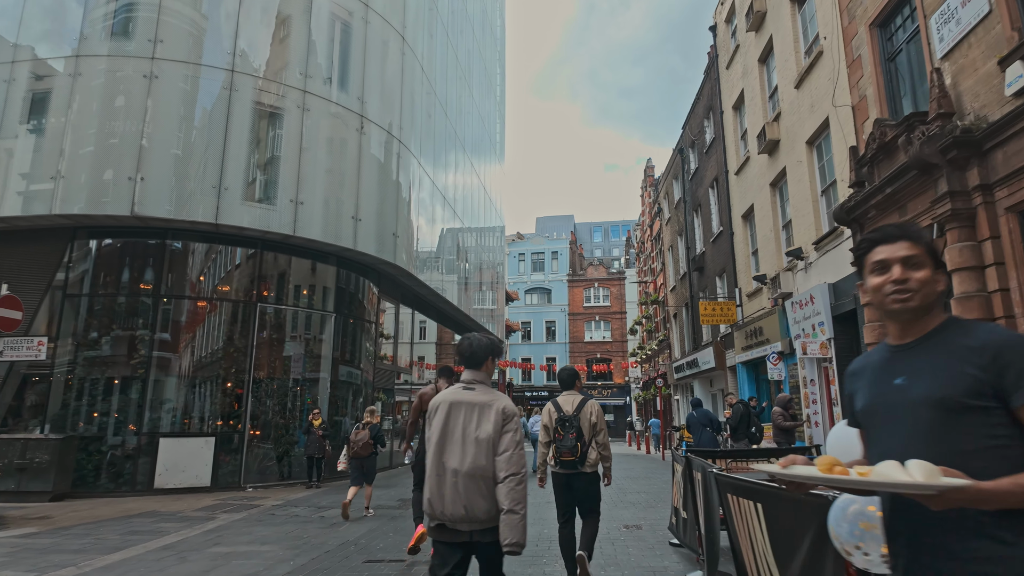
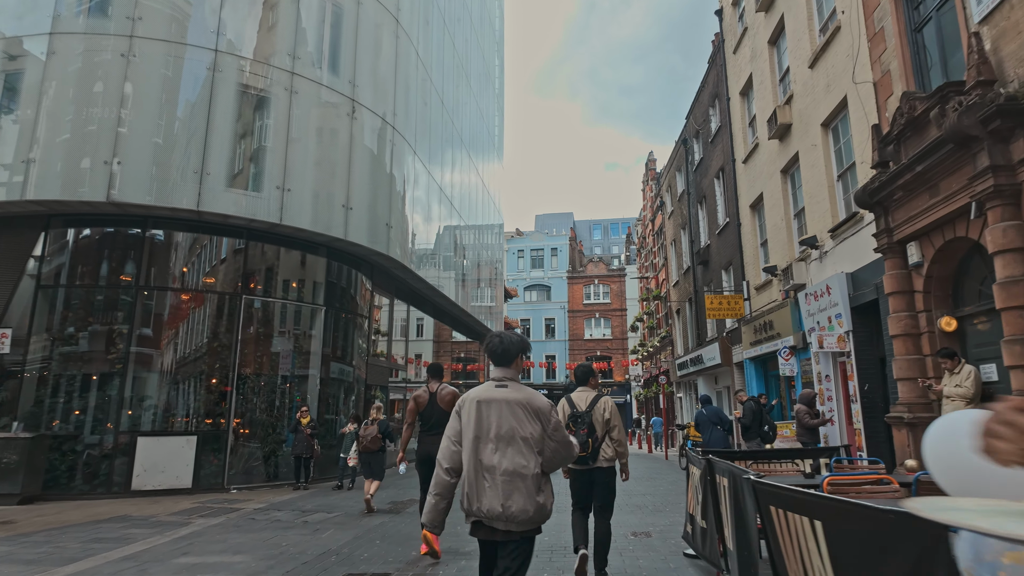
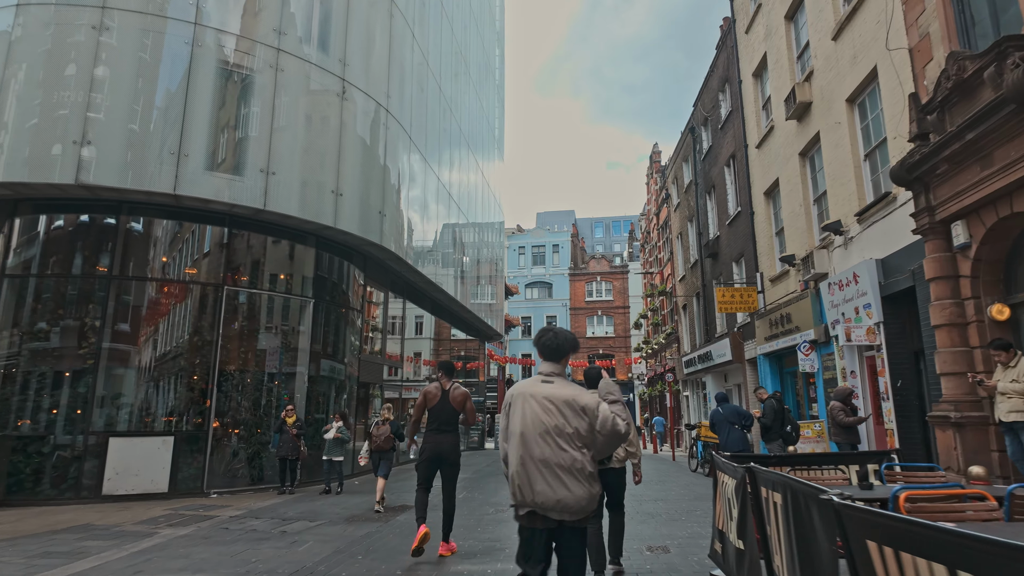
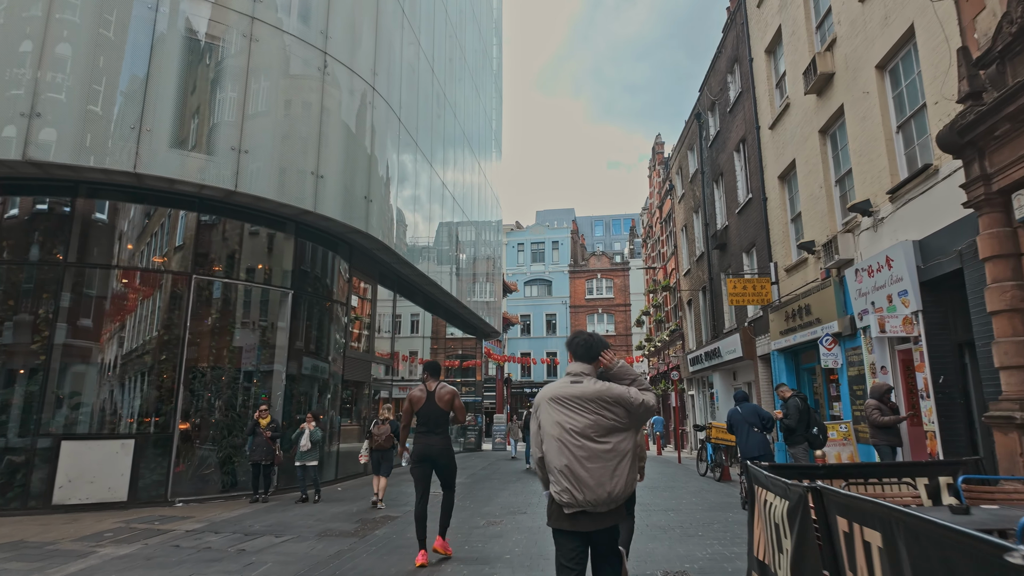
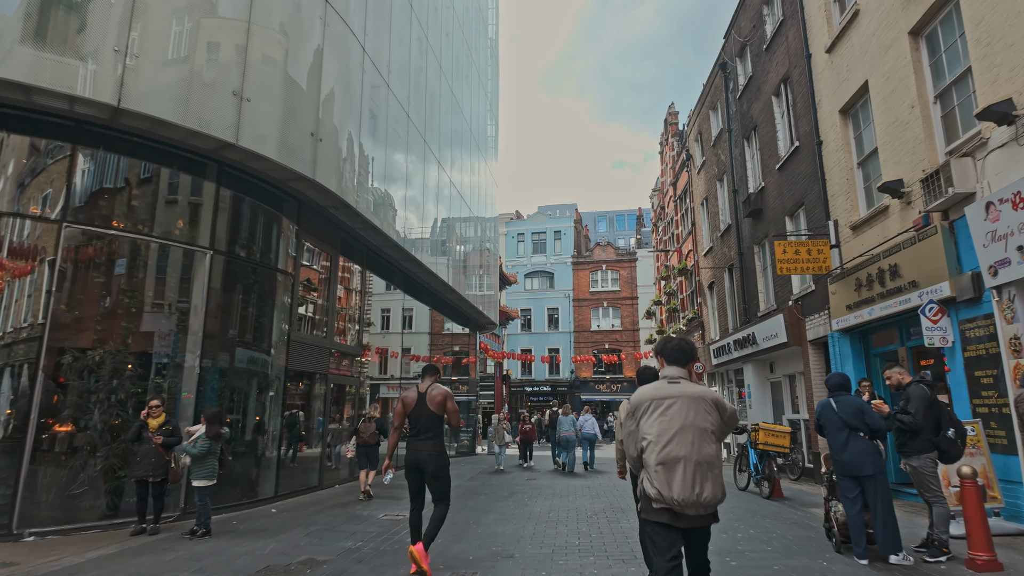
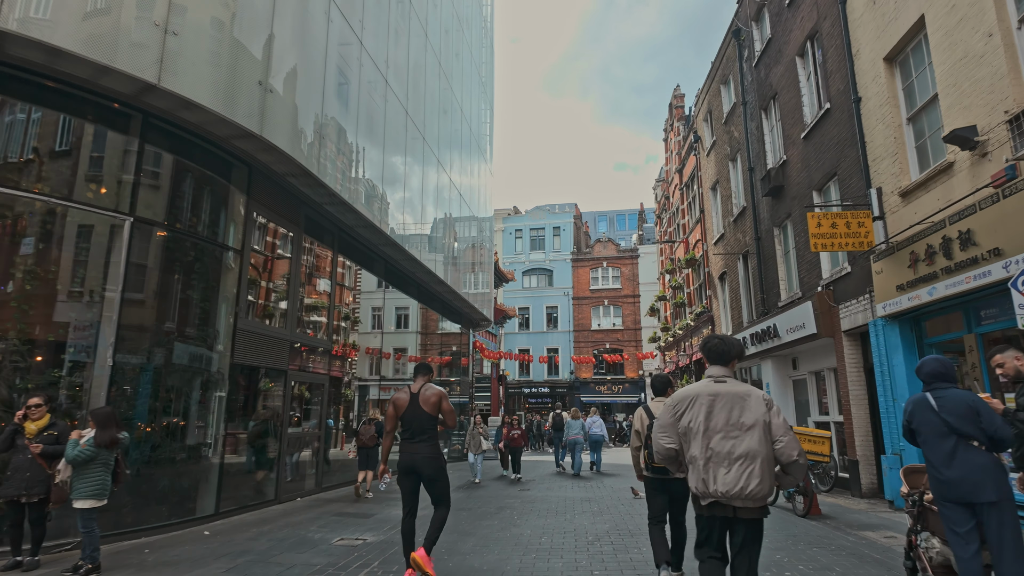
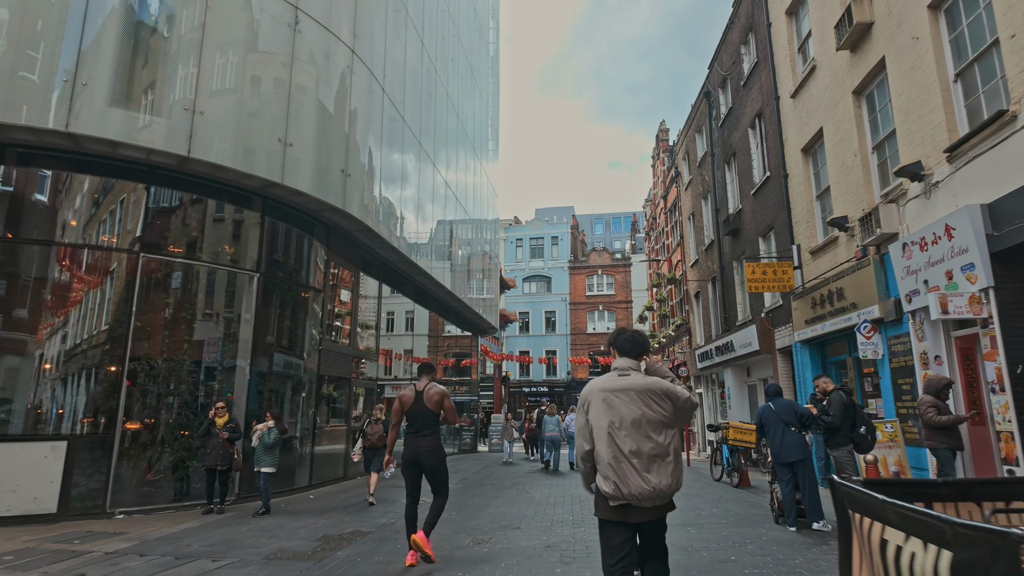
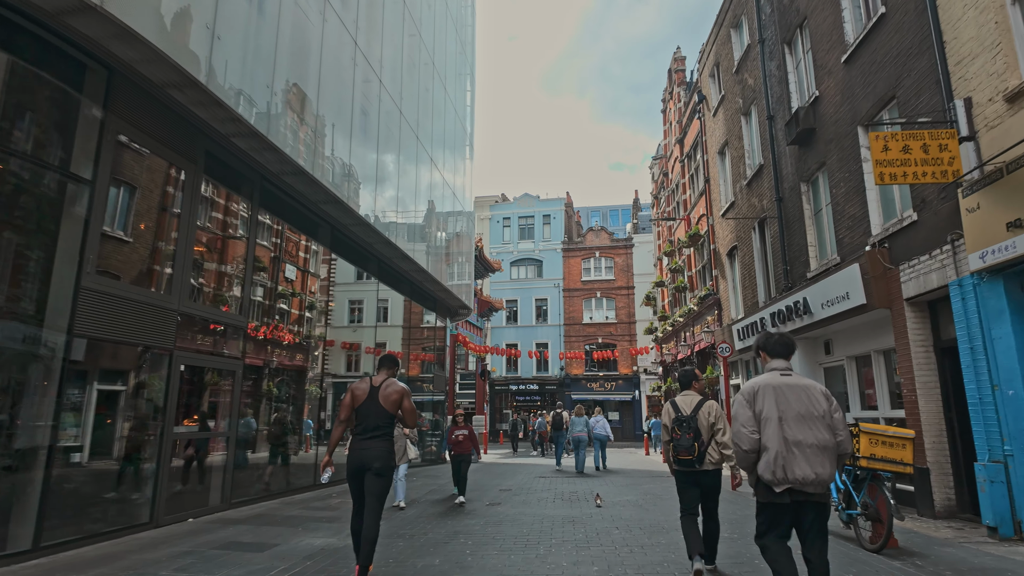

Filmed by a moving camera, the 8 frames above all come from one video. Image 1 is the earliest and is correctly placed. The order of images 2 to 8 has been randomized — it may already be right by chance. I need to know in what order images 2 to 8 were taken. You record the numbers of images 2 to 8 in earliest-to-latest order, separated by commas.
2, 3, 4, 7, 5, 6, 8
